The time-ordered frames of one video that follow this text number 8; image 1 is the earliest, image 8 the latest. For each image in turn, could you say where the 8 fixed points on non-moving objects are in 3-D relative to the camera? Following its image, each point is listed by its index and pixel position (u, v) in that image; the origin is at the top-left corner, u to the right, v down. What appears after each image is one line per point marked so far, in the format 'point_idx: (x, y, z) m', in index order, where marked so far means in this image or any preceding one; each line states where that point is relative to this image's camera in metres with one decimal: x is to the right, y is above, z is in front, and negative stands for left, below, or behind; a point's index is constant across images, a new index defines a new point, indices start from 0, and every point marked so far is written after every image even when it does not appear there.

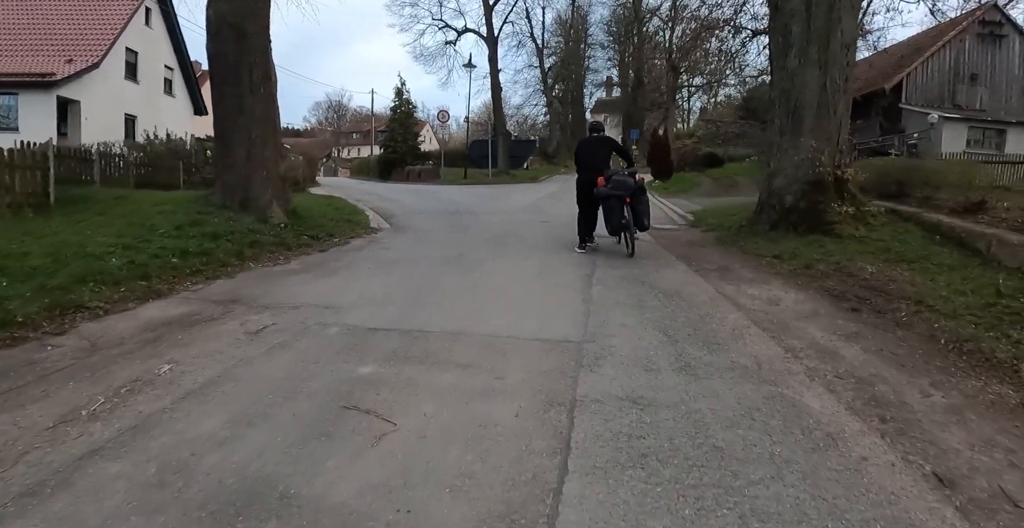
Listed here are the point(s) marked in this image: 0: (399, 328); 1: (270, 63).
0: (-1.1, -0.6, +5.4) m
1: (-4.7, +3.9, +10.8) m
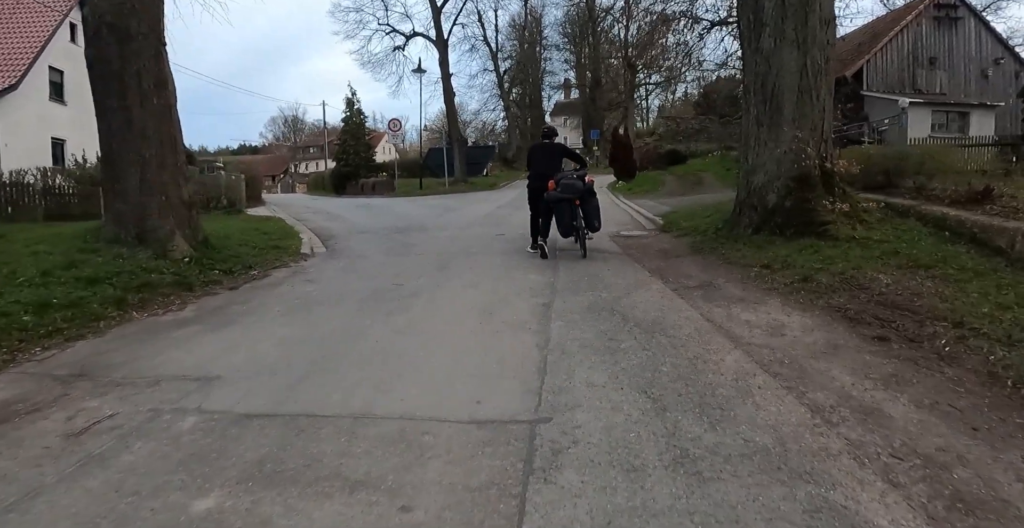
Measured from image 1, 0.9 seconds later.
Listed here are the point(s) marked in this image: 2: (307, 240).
0: (-1.6, -1.0, +3.9) m
1: (-5.7, +3.2, +9.1) m
2: (-4.6, +0.5, +12.6) m
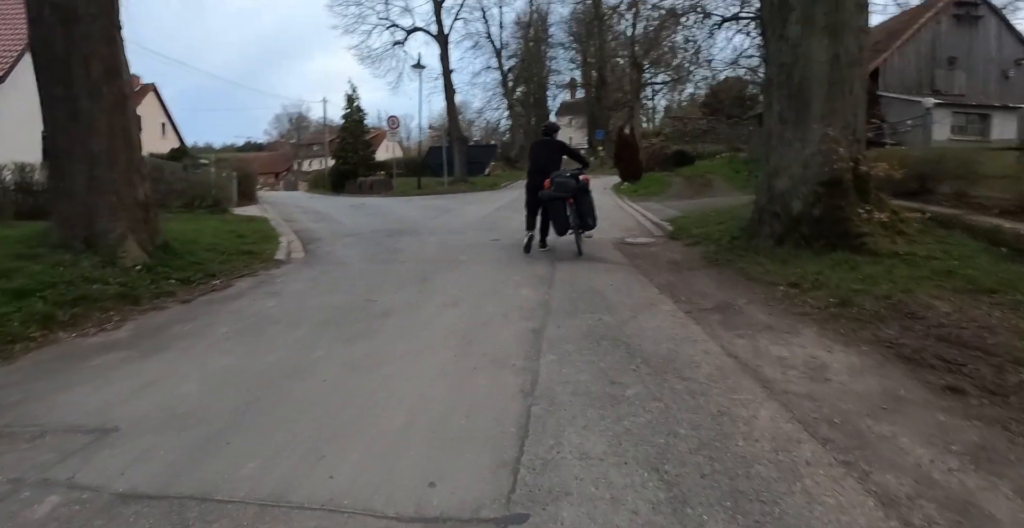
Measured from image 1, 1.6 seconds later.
0: (-1.8, -1.2, +2.9) m
1: (-5.8, +3.1, +8.2) m
2: (-4.7, +0.4, +11.6) m
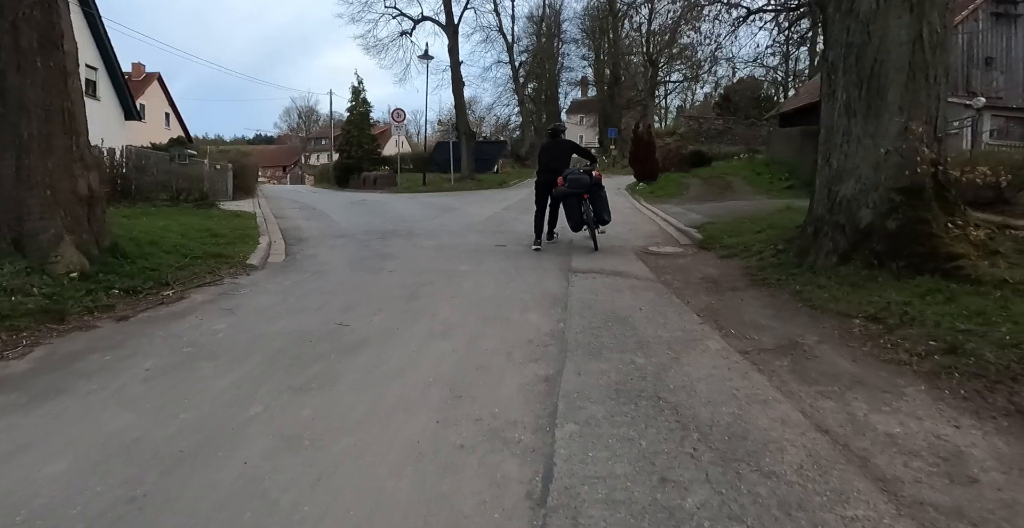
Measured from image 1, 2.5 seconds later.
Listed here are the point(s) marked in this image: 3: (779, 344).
0: (-1.8, -1.4, +1.6) m
1: (-5.6, +3.0, +6.9) m
2: (-4.6, +0.4, +10.4) m
3: (+2.3, -0.7, +4.8) m
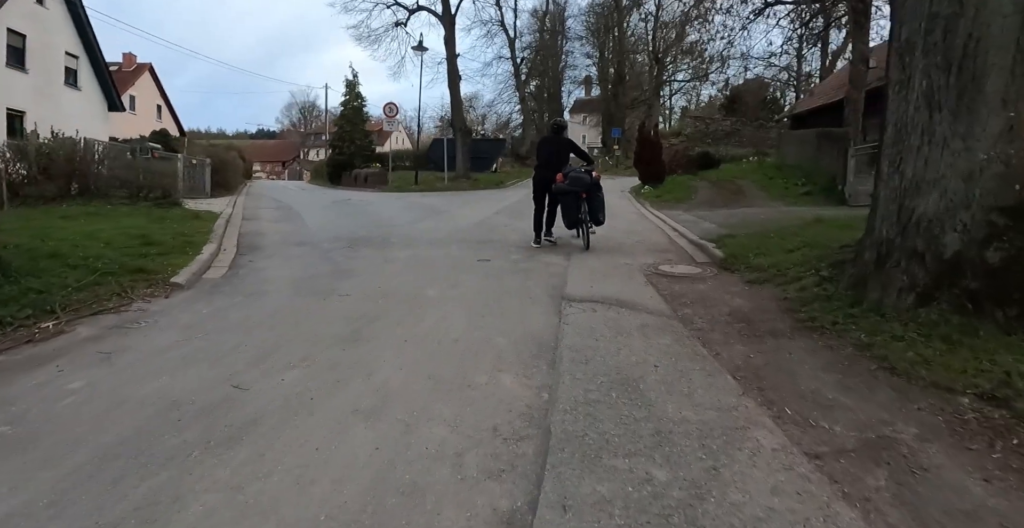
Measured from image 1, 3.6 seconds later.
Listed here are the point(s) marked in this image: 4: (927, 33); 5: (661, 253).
0: (-2.1, -1.6, +0.1) m
1: (-5.8, +2.8, +5.4) m
2: (-4.8, +0.1, +8.8) m
3: (+2.1, -1.0, +3.3) m
4: (+3.8, +2.1, +5.1) m
5: (+2.5, +0.2, +9.5) m
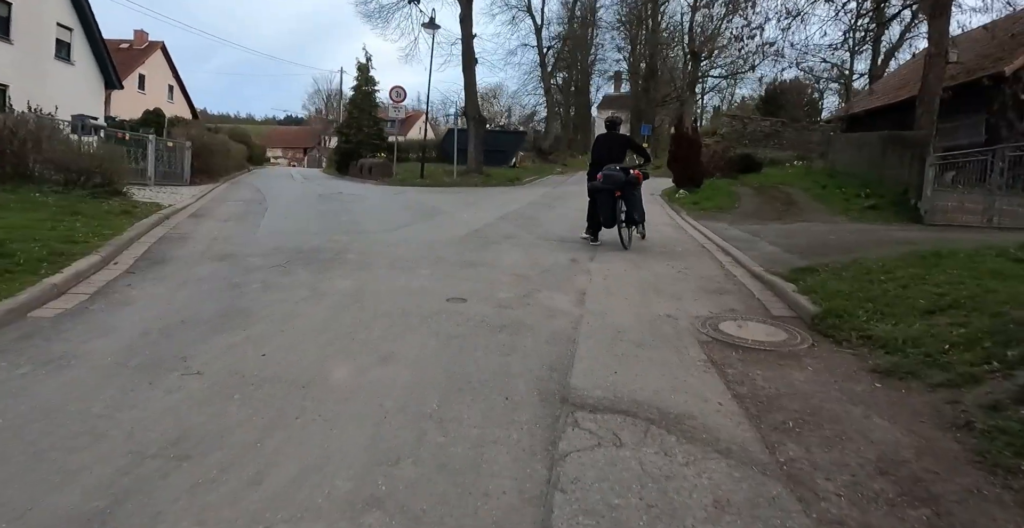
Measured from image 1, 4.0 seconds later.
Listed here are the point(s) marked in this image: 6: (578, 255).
0: (-2.6, -2.1, -2.6) m
1: (-6.0, +2.6, +2.8) m
2: (-4.9, -0.1, +6.2) m
3: (+1.7, -1.6, +0.4) m
4: (+3.6, +1.5, +2.2) m
5: (+2.4, -0.4, +6.7) m
6: (+1.0, +0.1, +8.6) m
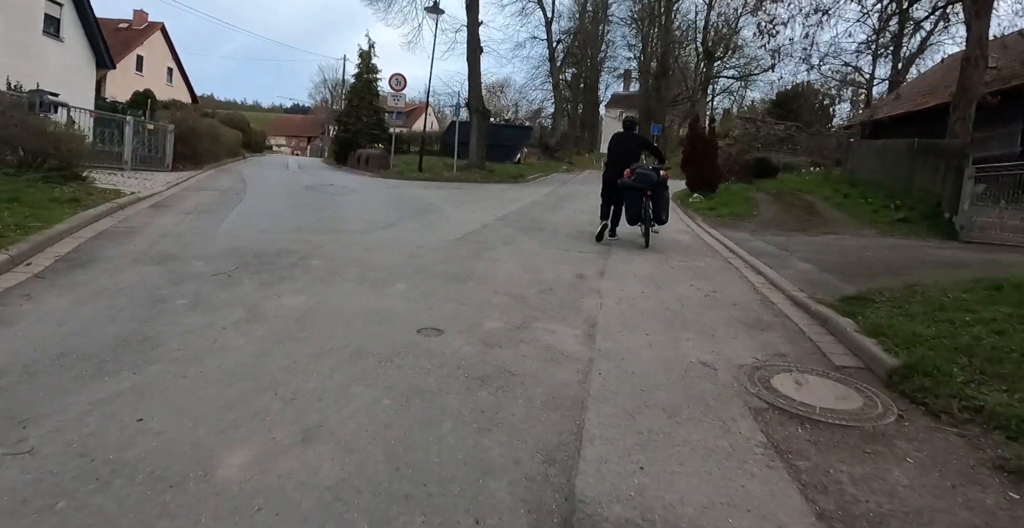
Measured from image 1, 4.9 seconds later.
0: (-2.8, -2.2, -3.8) m
1: (-6.0, +2.6, +1.5) m
2: (-5.0, -0.1, +5.0) m
3: (+1.5, -1.9, -0.8) m
4: (+3.6, +1.1, +0.9) m
5: (+2.3, -0.6, +5.4) m
6: (+1.0, -0.1, +7.4) m
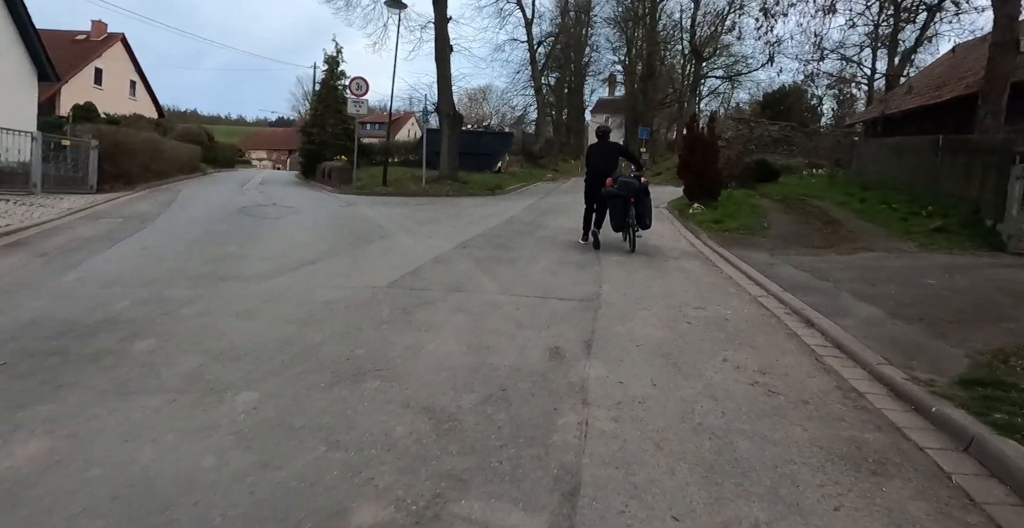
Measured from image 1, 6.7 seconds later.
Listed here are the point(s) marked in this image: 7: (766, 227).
0: (-3.0, -2.8, -6.2) m
1: (-6.4, +1.9, -0.9) m
2: (-5.5, -0.8, +2.6) m
3: (+1.2, -2.3, -3.2) m
4: (+3.1, +0.7, -1.4) m
5: (+1.9, -1.1, +3.1) m
6: (+0.5, -0.6, +5.0) m
7: (+6.2, +0.8, +13.4) m
